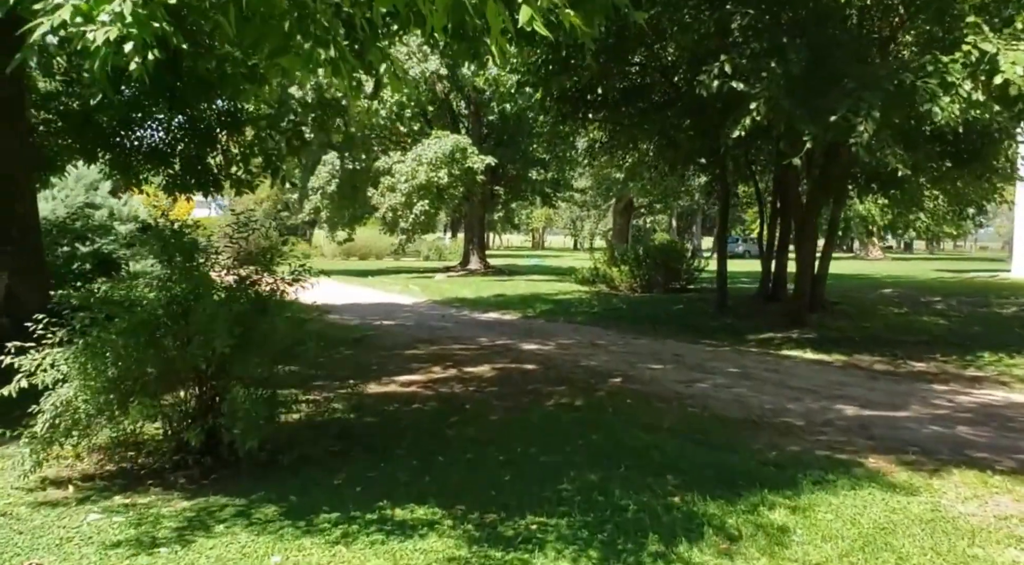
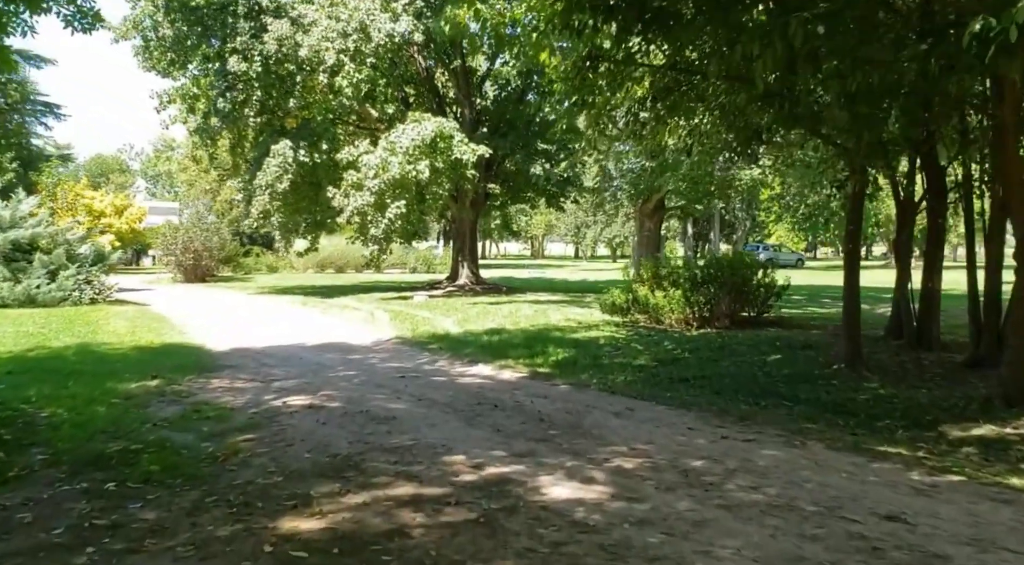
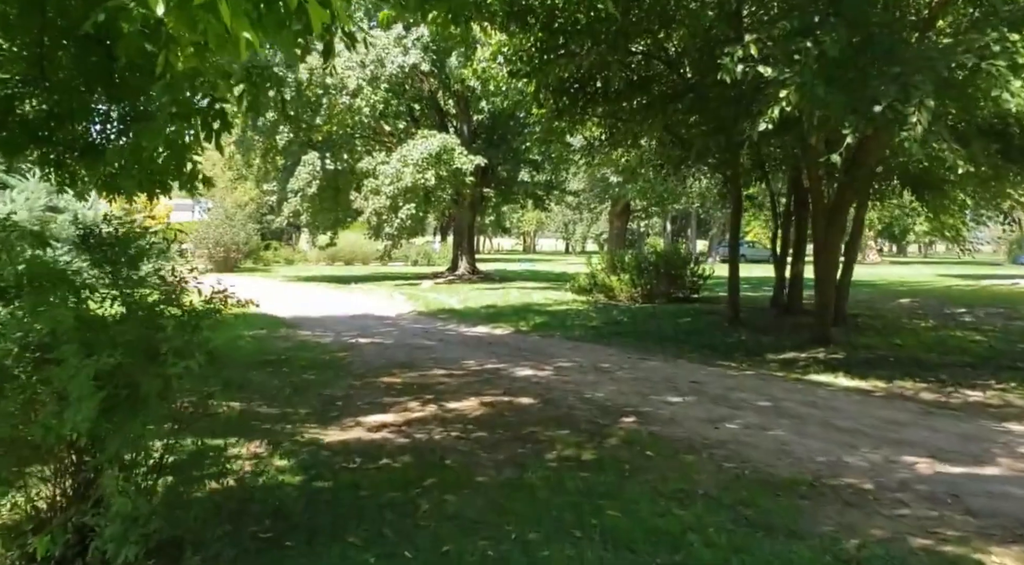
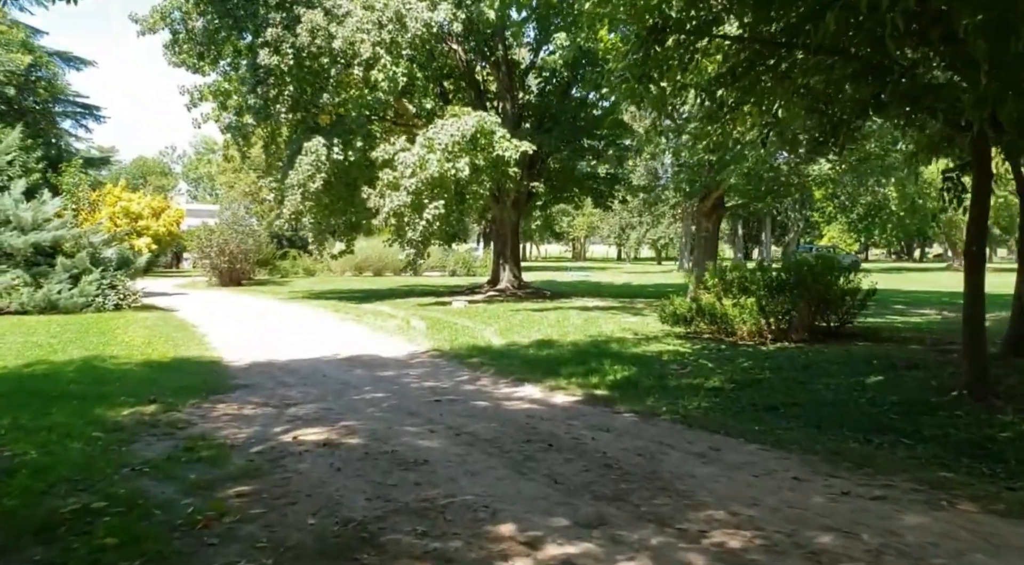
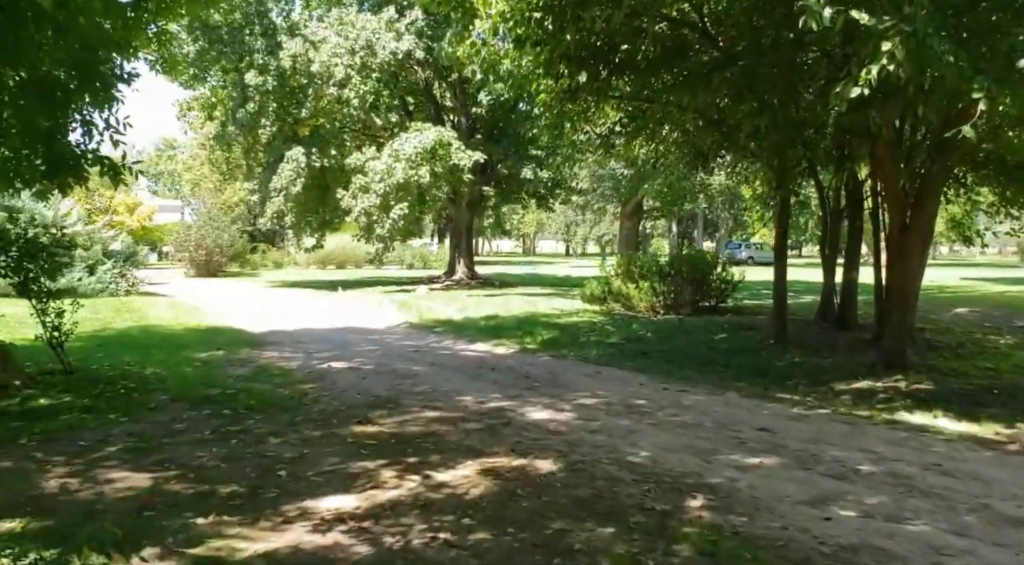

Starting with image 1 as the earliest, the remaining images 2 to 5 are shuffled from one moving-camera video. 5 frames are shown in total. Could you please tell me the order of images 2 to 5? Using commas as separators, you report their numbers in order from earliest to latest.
3, 5, 2, 4
